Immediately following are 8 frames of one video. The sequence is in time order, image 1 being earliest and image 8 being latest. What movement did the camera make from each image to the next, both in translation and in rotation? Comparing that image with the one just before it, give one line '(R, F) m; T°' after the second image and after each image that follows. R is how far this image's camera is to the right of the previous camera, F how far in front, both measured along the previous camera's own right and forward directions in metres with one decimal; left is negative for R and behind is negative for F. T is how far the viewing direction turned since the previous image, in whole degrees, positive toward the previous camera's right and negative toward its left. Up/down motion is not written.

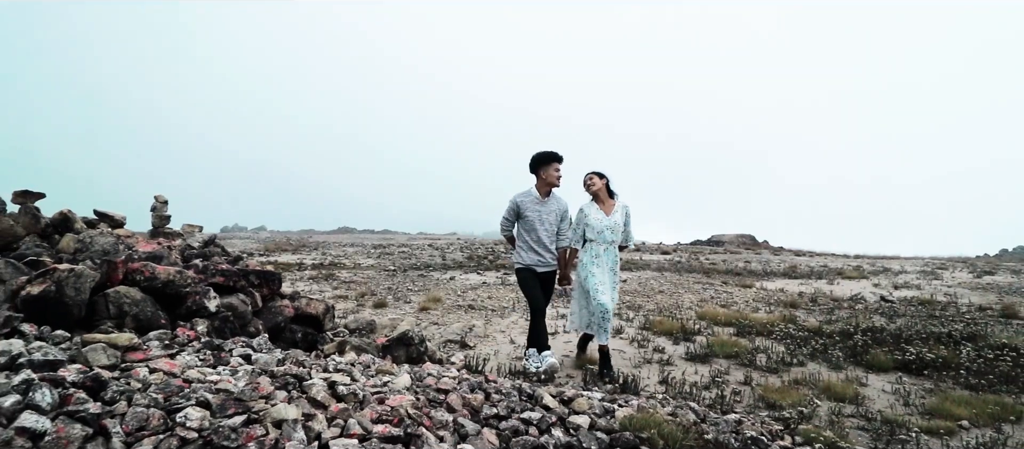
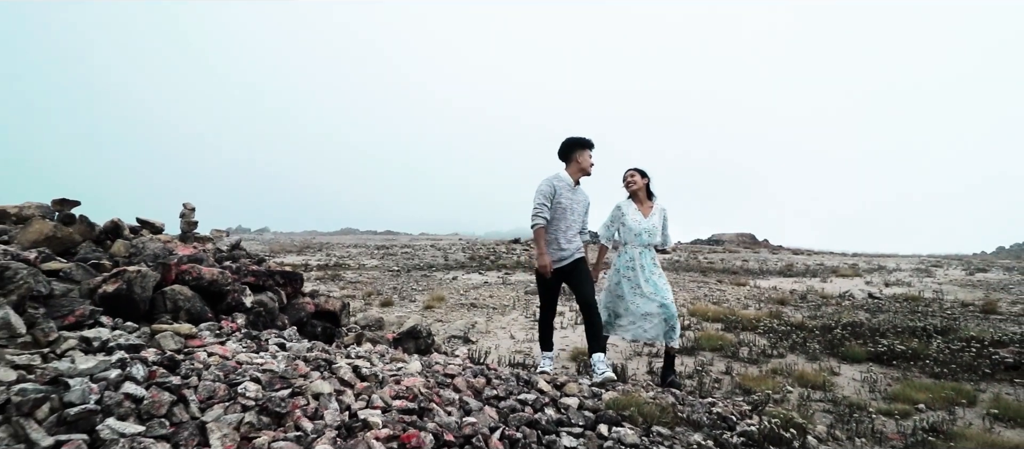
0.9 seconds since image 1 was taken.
(0.0, -0.5) m; 0°
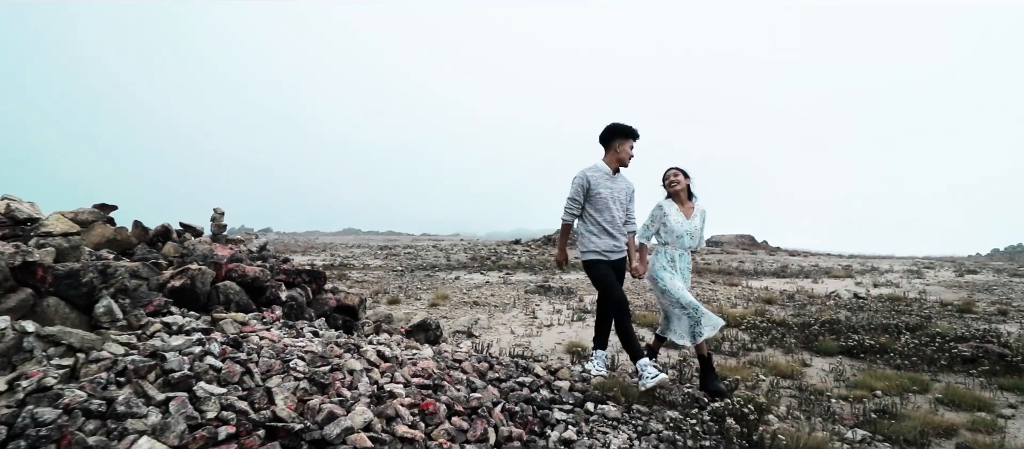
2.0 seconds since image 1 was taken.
(0.0, -0.6) m; 0°
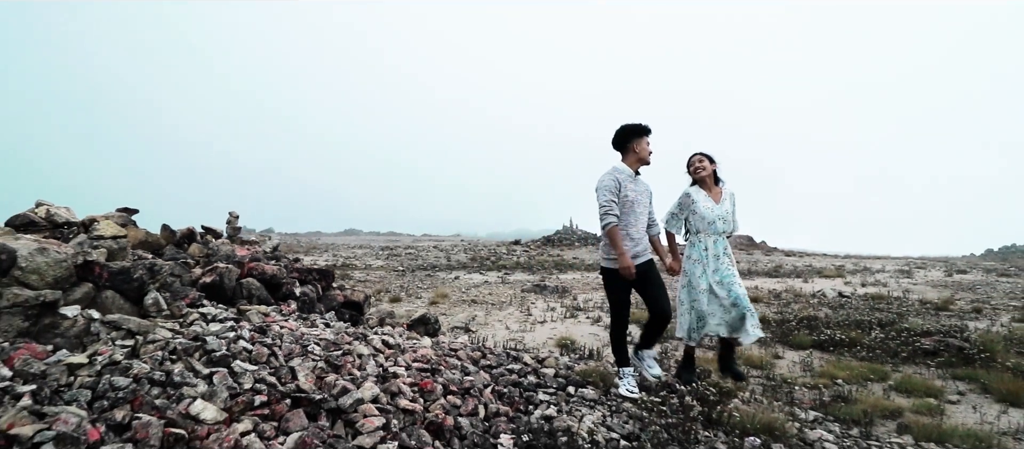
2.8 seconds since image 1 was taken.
(+0.1, -0.5) m; 0°
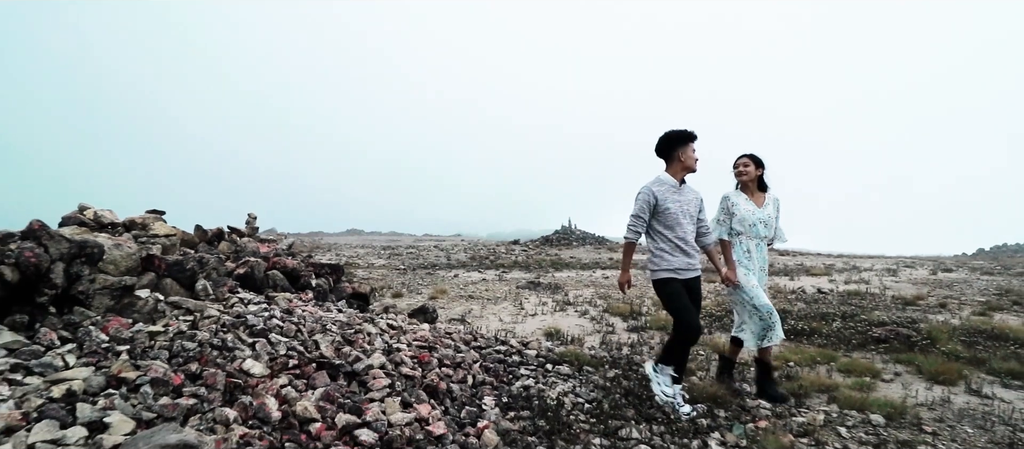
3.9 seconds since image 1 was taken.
(+0.2, -0.8) m; 0°
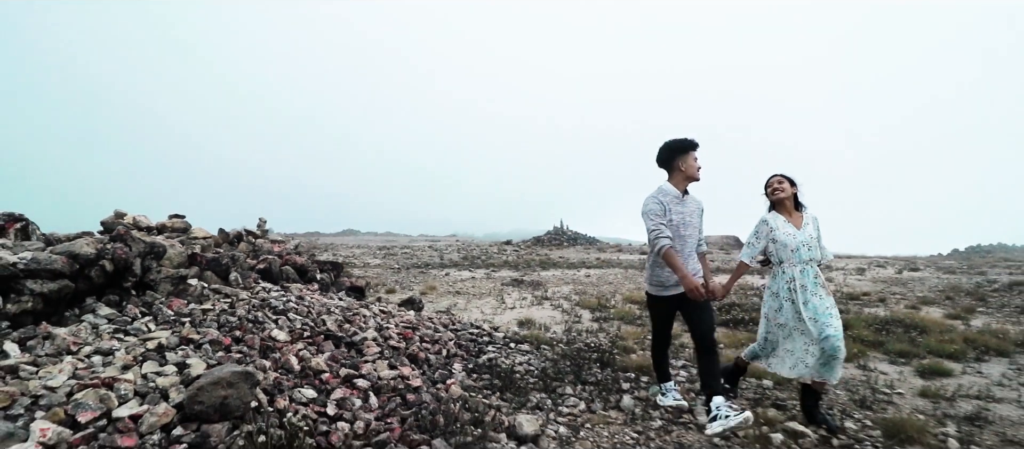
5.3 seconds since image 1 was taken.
(+0.3, -1.2) m; 0°
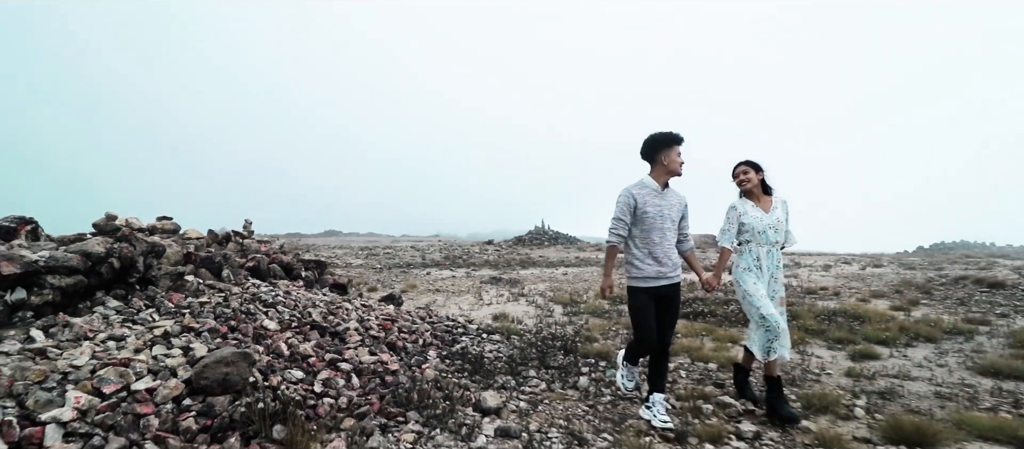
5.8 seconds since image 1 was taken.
(+0.2, -0.6) m; +2°
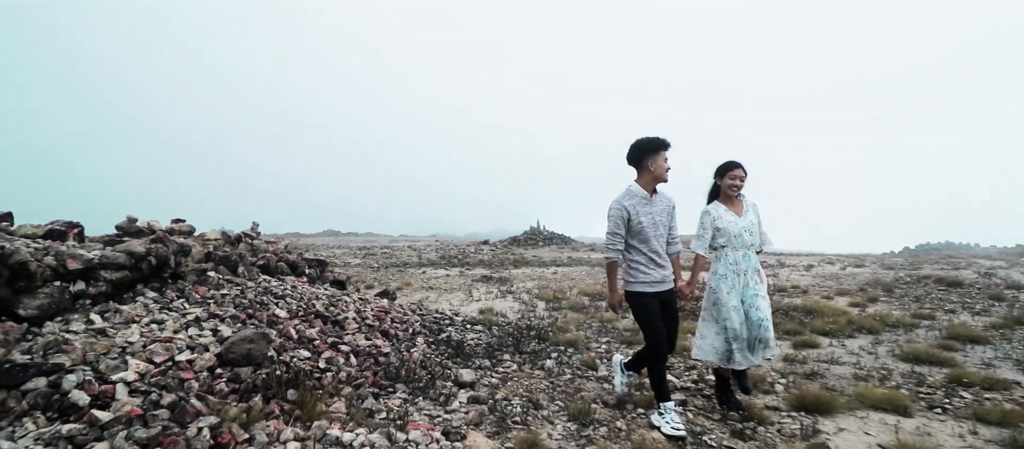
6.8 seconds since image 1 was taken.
(+0.3, -0.9) m; 0°
